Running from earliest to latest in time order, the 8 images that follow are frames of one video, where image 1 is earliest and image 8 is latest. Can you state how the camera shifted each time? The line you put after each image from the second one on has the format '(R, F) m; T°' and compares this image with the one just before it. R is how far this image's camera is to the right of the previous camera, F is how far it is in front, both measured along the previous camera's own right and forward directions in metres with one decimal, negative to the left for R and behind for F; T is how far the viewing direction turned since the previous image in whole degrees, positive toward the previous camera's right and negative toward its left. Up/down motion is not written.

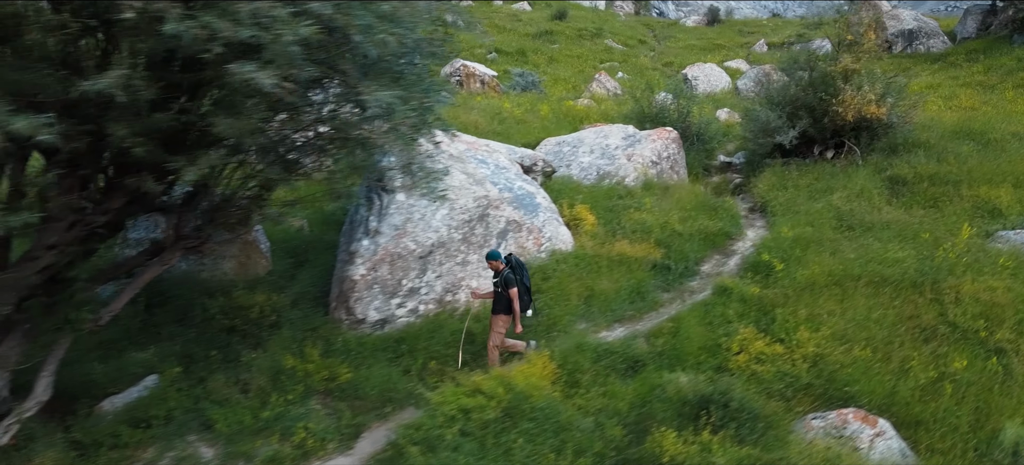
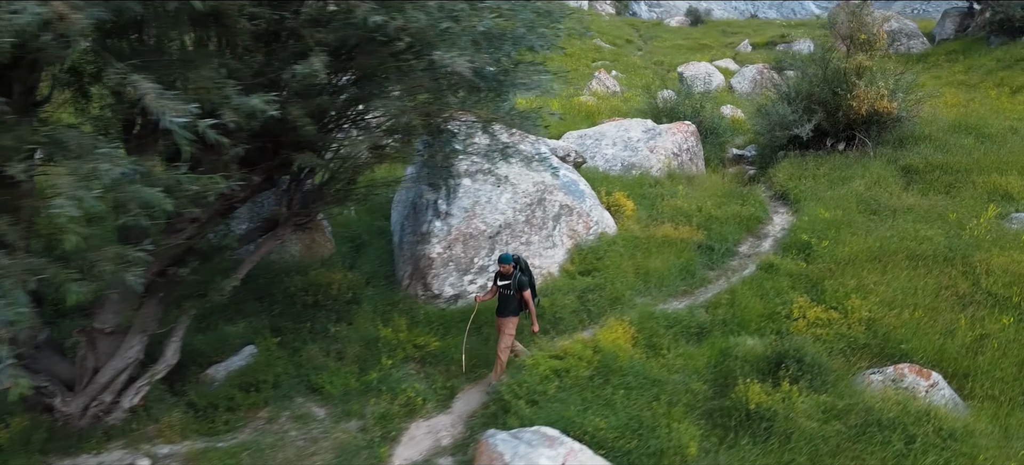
(-1.2, -0.8) m; +2°
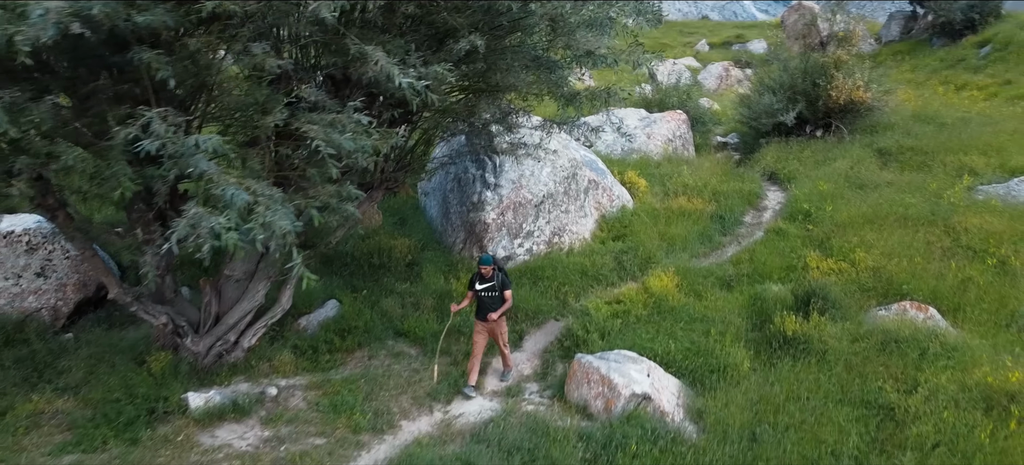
(-1.5, -1.4) m; +4°
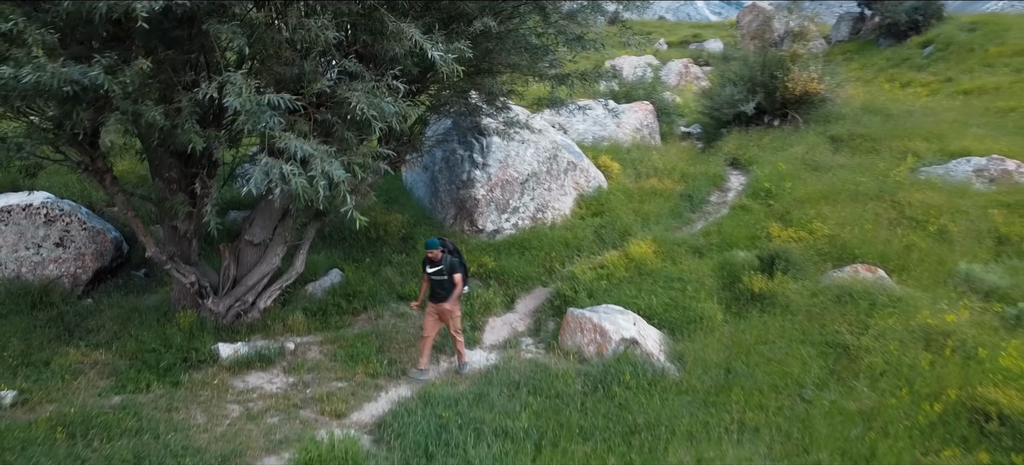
(-0.5, -0.9) m; +3°
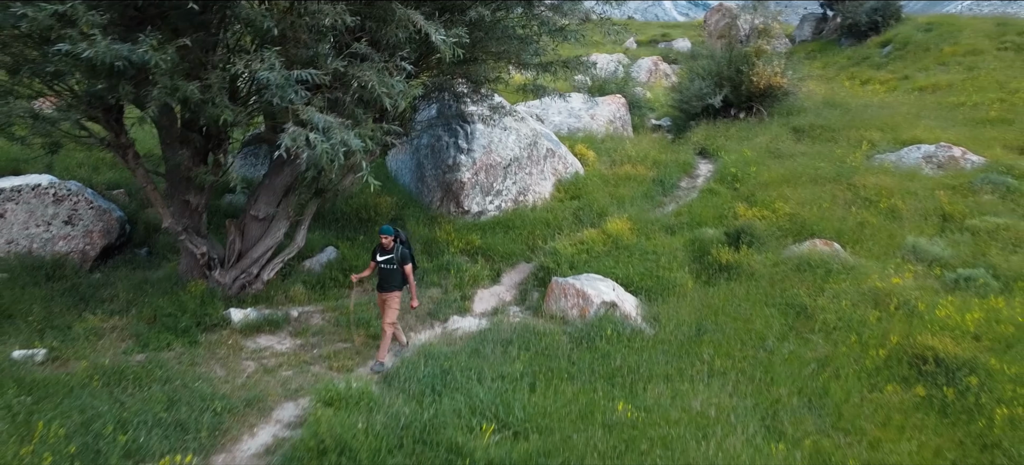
(-0.2, -0.8) m; +2°
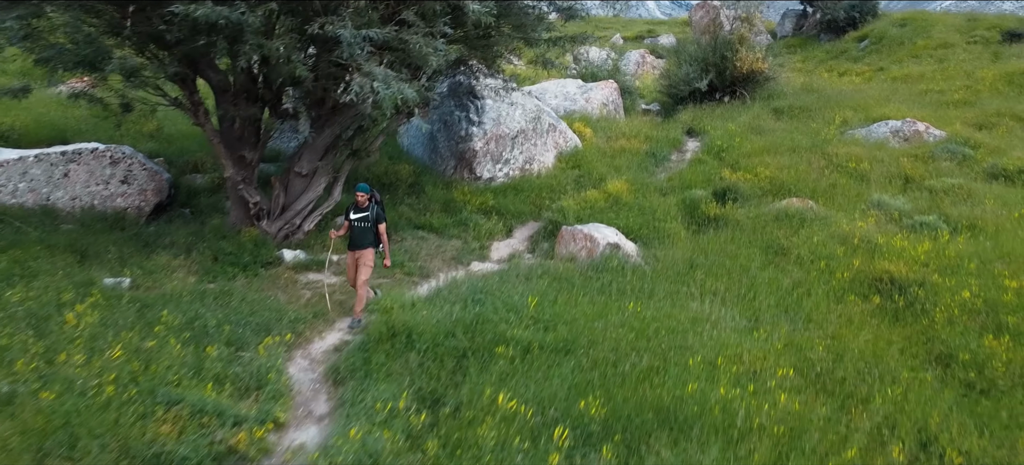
(-0.5, -1.4) m; +1°
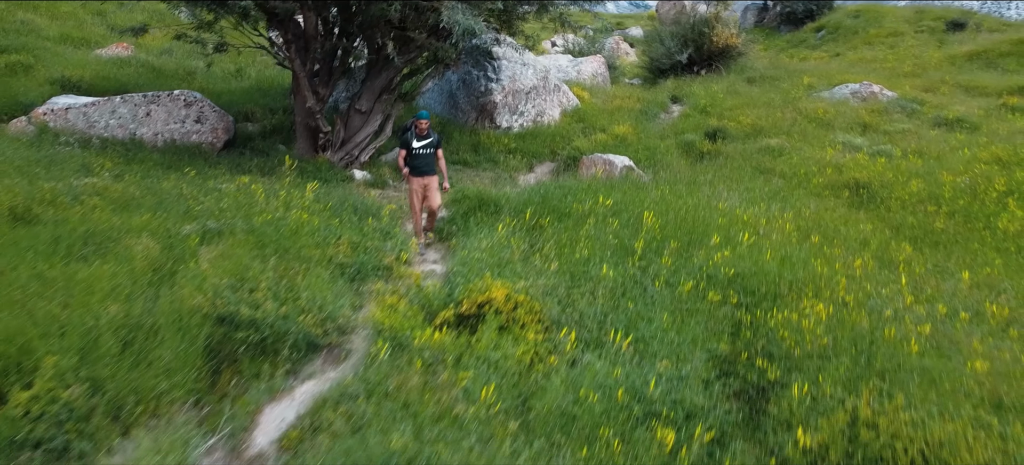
(-1.2, -2.2) m; +3°
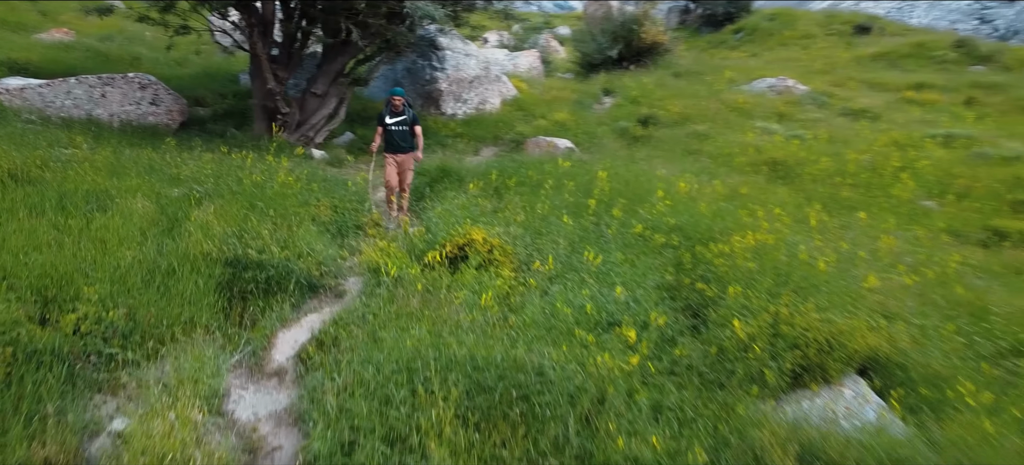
(-0.4, -0.9) m; +5°
